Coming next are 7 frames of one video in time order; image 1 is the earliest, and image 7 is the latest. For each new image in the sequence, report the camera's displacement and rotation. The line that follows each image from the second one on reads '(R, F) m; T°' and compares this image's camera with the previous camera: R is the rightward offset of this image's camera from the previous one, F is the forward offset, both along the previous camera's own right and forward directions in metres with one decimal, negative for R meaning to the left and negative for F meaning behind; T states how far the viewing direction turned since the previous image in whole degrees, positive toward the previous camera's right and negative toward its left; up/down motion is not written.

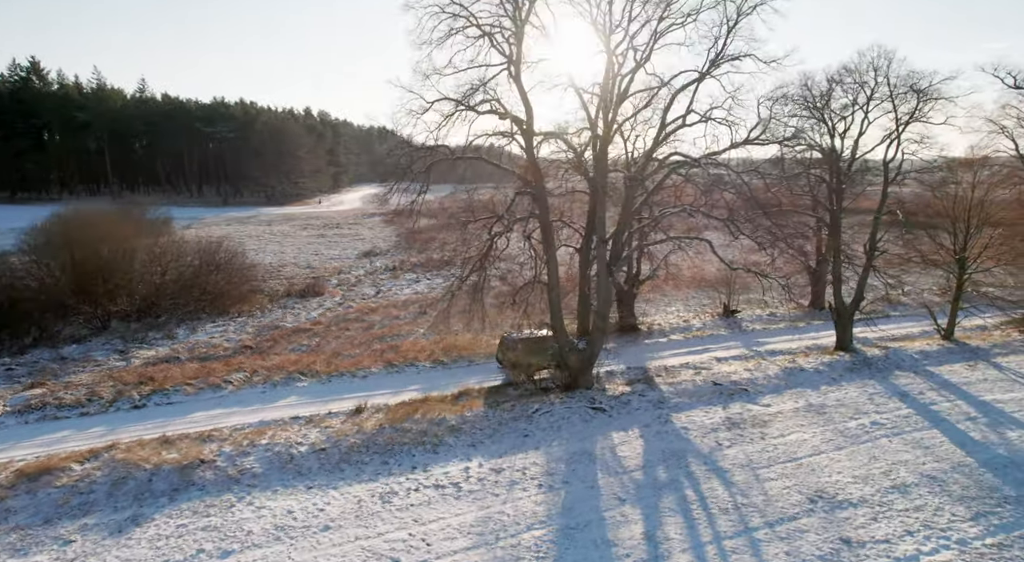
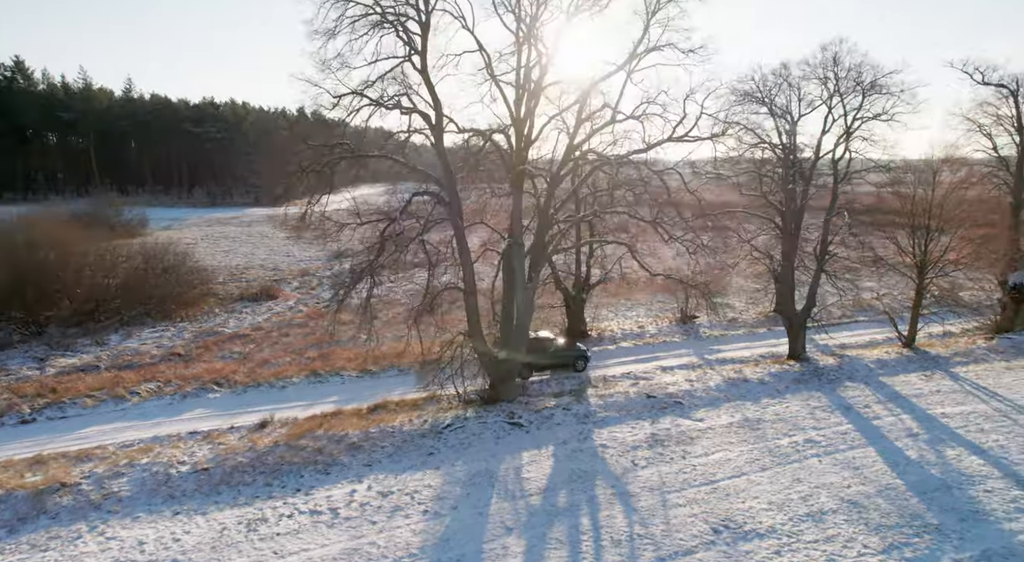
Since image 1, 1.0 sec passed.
(+2.0, +0.9) m; 0°
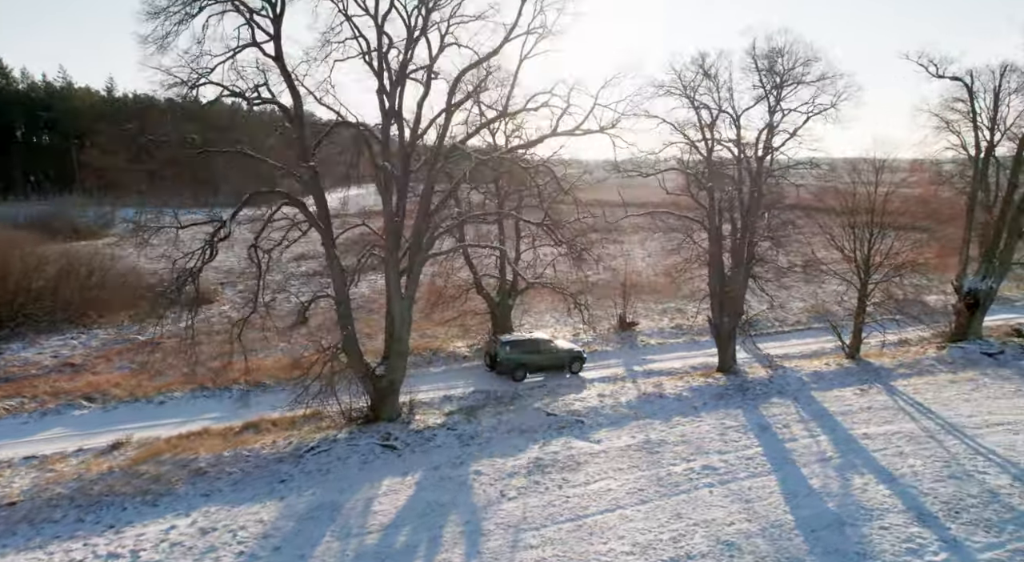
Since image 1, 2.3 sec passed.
(+2.6, +1.2) m; 0°
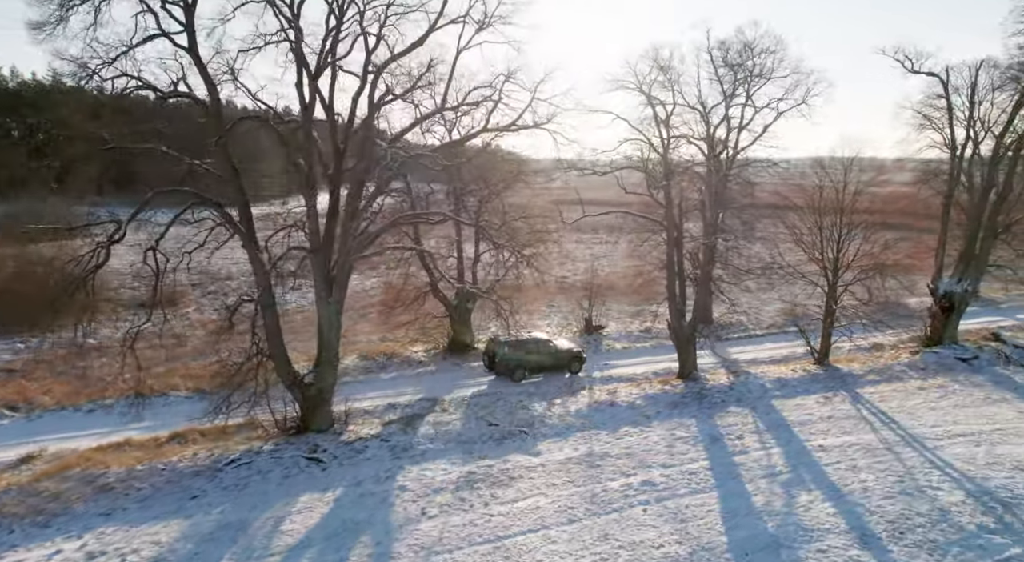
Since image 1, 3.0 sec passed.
(+1.3, +0.6) m; 0°
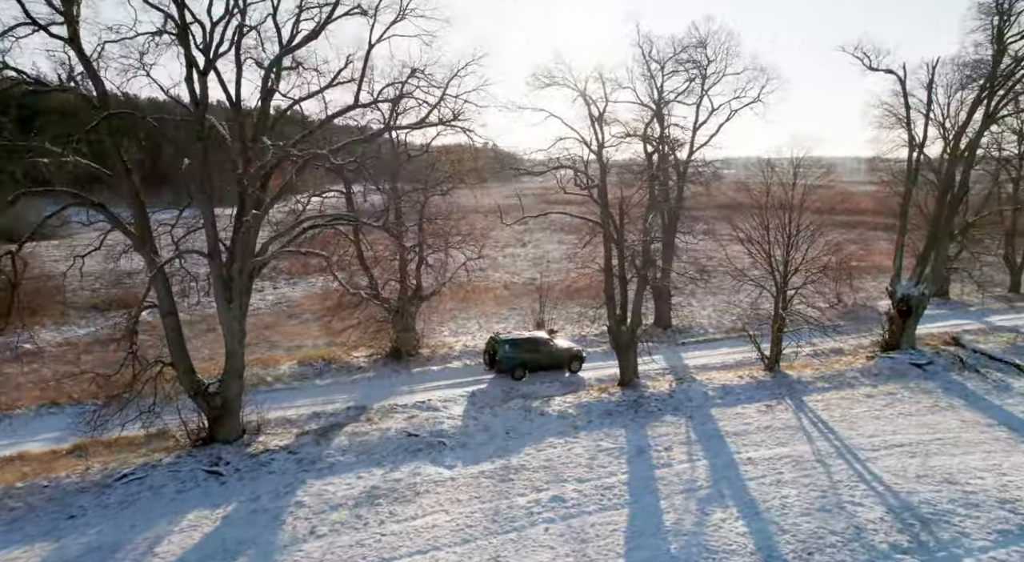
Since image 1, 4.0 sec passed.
(+1.6, +0.5) m; 0°
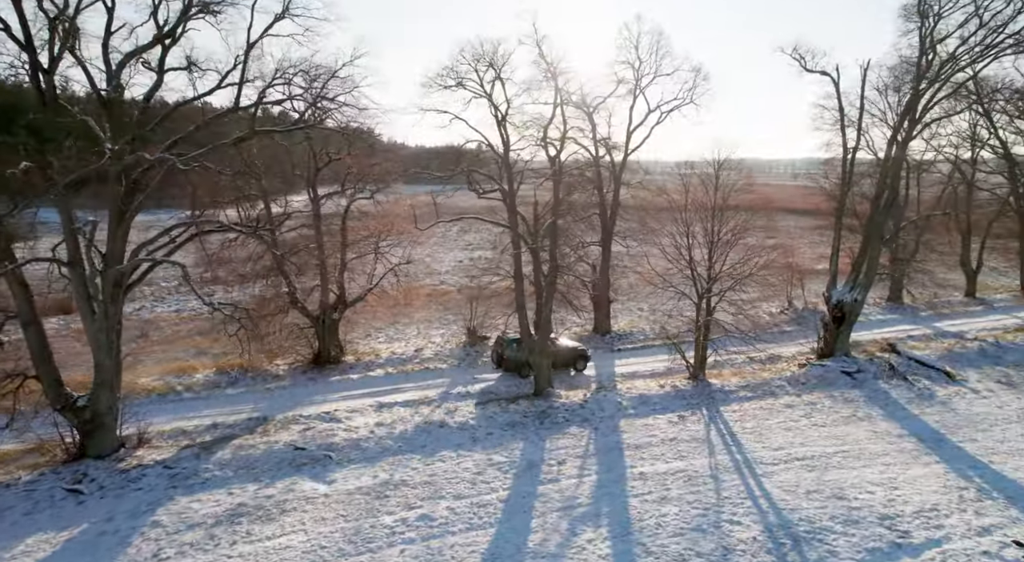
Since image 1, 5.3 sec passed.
(+2.1, +0.4) m; 0°
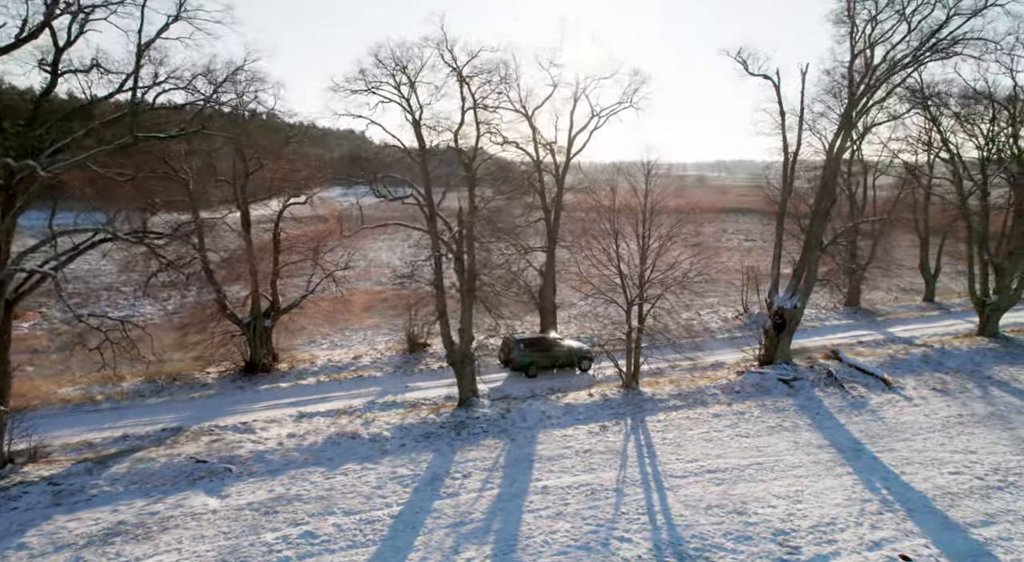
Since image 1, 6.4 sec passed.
(+1.8, +0.3) m; 0°
